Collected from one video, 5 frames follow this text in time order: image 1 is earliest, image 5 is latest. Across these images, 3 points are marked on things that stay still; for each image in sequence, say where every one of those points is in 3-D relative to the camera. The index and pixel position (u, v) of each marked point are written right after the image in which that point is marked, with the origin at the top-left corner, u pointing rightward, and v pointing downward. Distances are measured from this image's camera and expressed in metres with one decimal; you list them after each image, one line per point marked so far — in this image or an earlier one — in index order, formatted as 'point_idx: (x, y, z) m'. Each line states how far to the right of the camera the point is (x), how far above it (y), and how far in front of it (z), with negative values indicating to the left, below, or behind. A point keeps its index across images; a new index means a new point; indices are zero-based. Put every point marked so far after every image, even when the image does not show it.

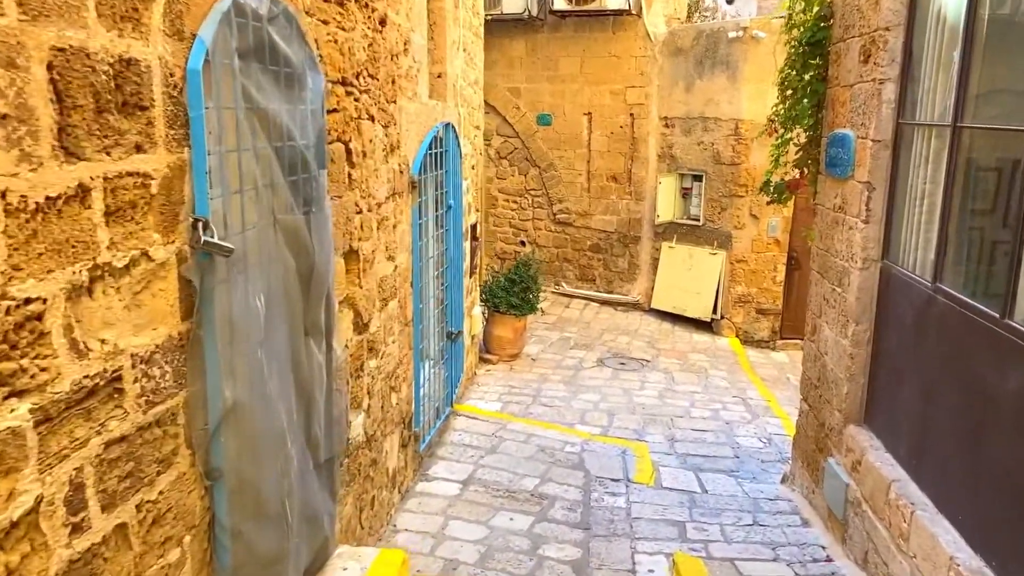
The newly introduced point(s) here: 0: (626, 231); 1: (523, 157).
0: (+1.3, +0.6, +8.5) m
1: (+0.1, +1.5, +8.8) m
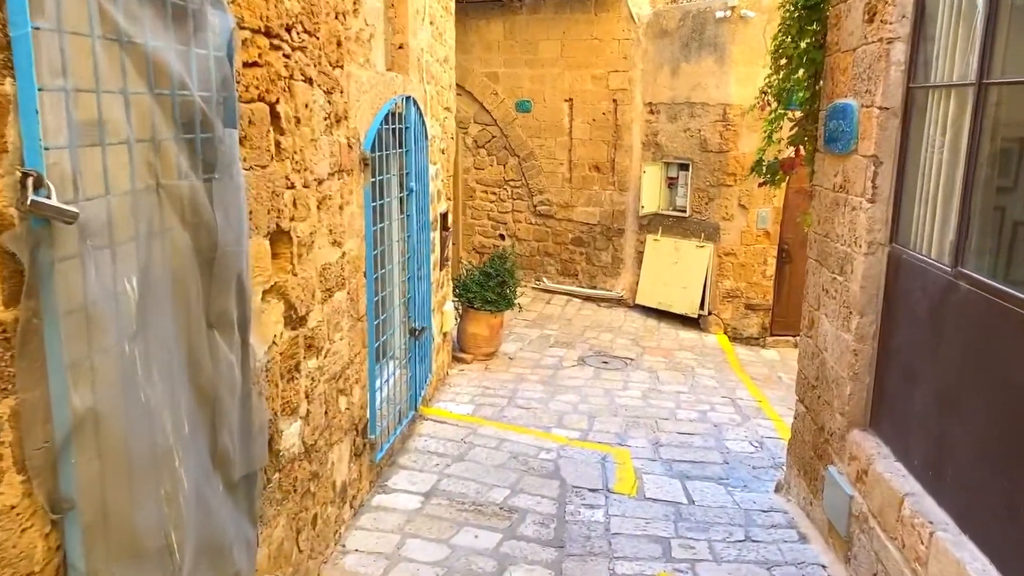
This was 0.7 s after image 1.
0: (+1.0, +0.7, +8.1) m
1: (-0.1, +1.6, +8.4) m
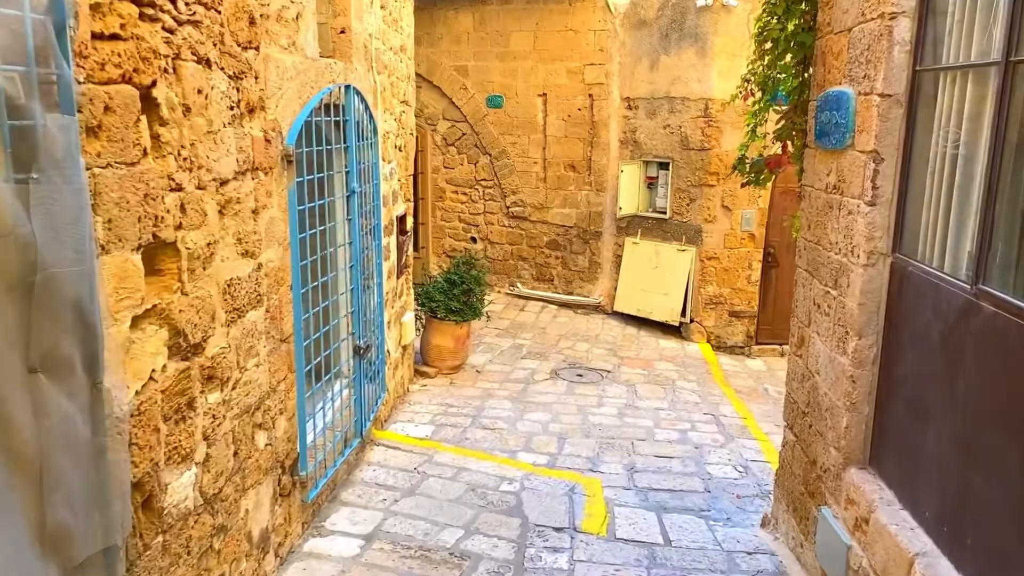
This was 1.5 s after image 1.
0: (+0.7, +0.6, +7.6) m
1: (-0.4, +1.5, +8.0) m
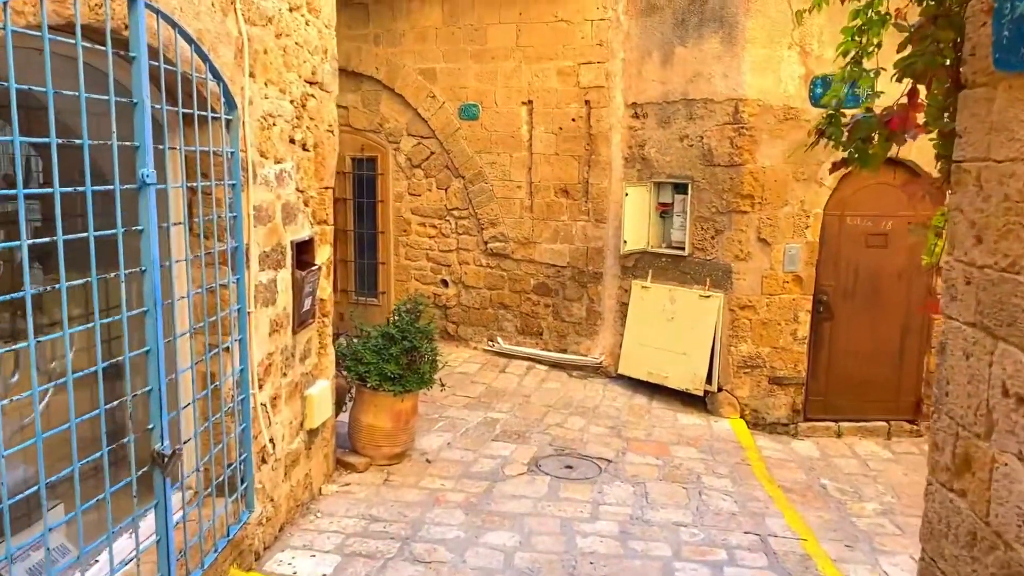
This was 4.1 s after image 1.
0: (+0.5, +0.2, +6.0) m
1: (-0.6, +1.0, +6.4) m
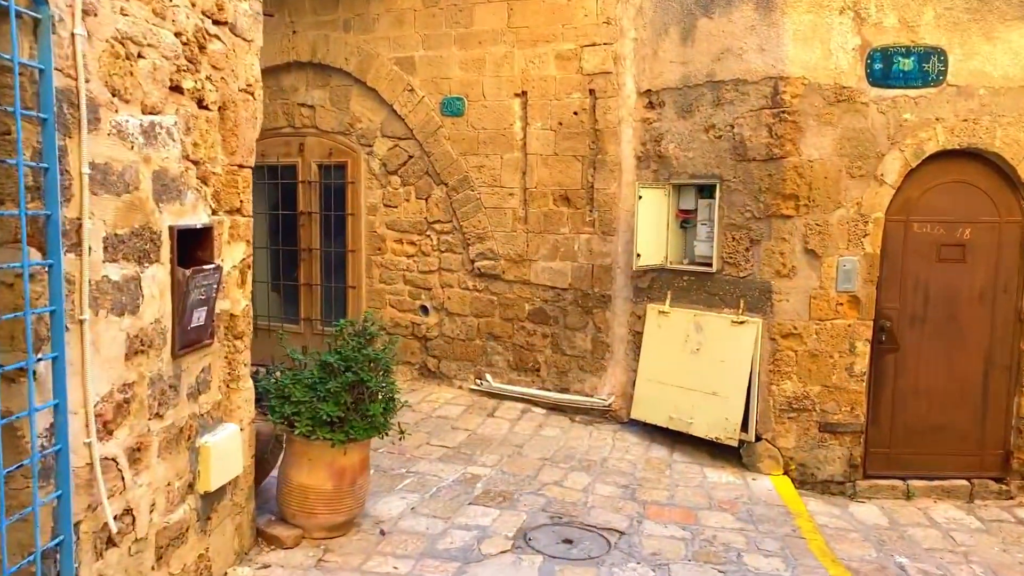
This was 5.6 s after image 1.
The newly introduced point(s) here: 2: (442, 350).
0: (+0.5, 0.0, +5.0) m
1: (-0.6, +0.8, +5.5) m
2: (-0.5, -0.5, +5.6) m
